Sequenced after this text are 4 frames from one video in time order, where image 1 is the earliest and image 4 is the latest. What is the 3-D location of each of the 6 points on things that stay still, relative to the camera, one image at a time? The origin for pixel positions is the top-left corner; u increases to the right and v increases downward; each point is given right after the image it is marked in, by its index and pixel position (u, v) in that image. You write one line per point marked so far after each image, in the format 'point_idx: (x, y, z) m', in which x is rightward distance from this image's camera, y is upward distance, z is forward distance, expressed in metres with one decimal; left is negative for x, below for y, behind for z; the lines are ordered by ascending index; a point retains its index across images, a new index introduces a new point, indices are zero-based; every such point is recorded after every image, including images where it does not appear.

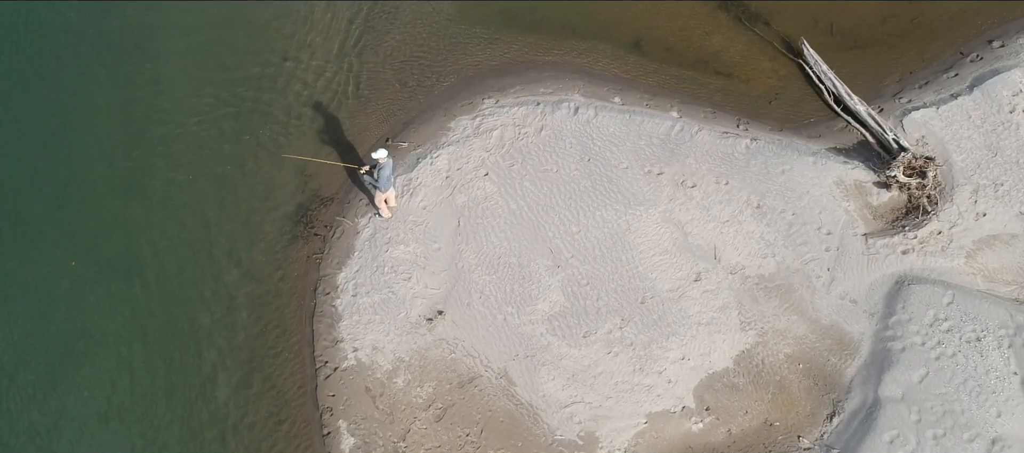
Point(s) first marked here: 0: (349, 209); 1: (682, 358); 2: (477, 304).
0: (-3.7, +0.4, +12.5) m
1: (+3.4, -2.7, +11.1) m
2: (-0.7, -1.7, +11.5) m
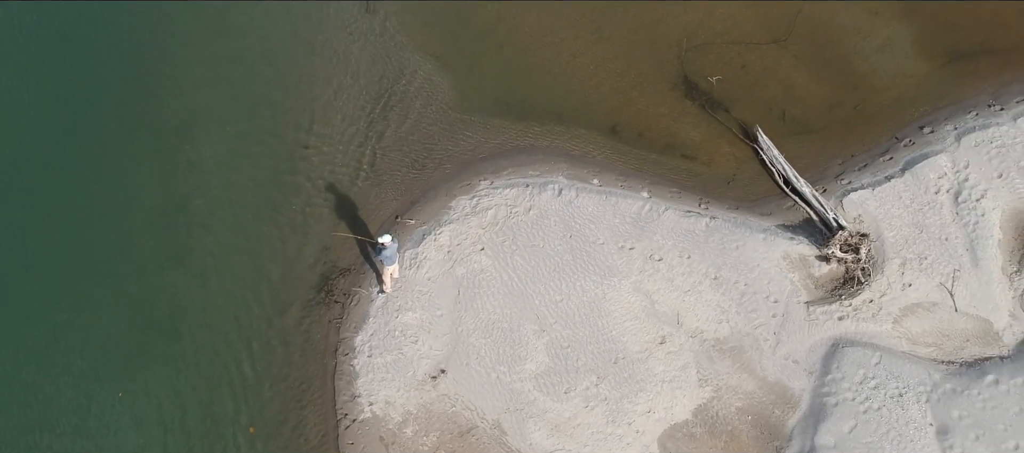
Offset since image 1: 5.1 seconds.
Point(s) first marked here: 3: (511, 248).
0: (-3.9, -1.3, +14.3) m
1: (+3.2, -4.3, +12.7) m
2: (-0.9, -3.3, +13.2) m
3: (0.0, -0.5, +14.3) m
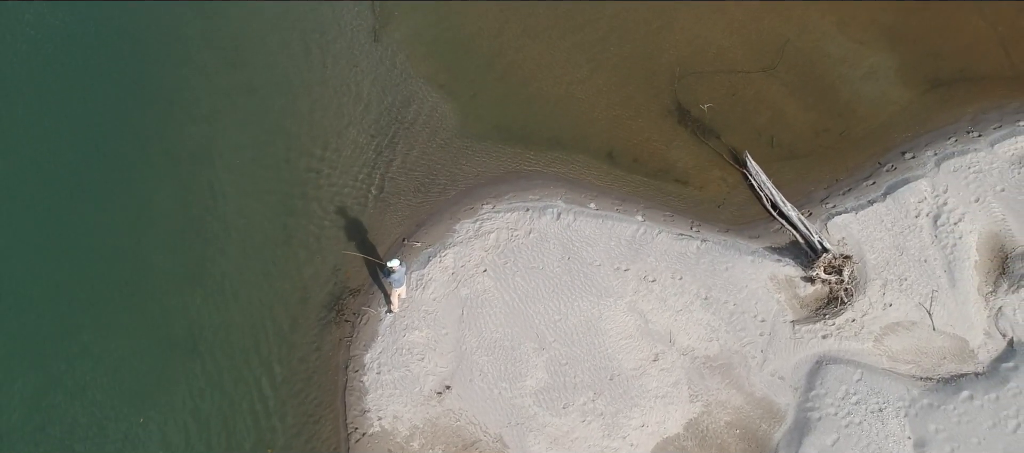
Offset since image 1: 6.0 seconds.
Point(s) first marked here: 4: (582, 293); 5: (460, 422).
0: (-3.9, -2.0, +15.0) m
1: (+3.2, -4.9, +13.3) m
2: (-0.9, -3.9, +13.8) m
3: (0.0, -1.2, +15.1) m
4: (+1.9, -1.8, +14.7) m
5: (-1.3, -4.9, +13.5) m
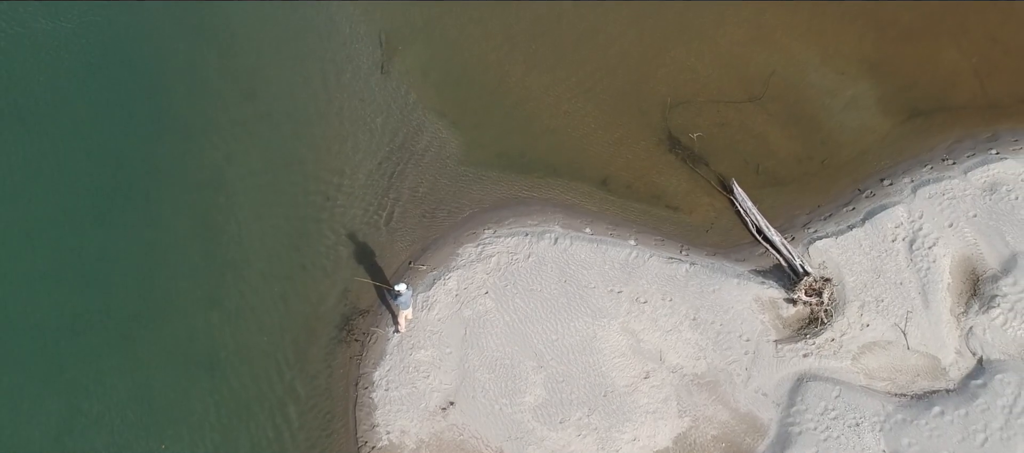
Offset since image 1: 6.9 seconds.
0: (-3.9, -2.7, +15.9) m
1: (+3.2, -5.5, +14.1) m
2: (-0.9, -4.6, +14.6) m
3: (0.0, -1.9, +16.0) m
4: (+1.9, -2.5, +15.6) m
5: (-1.3, -5.5, +14.3) m
